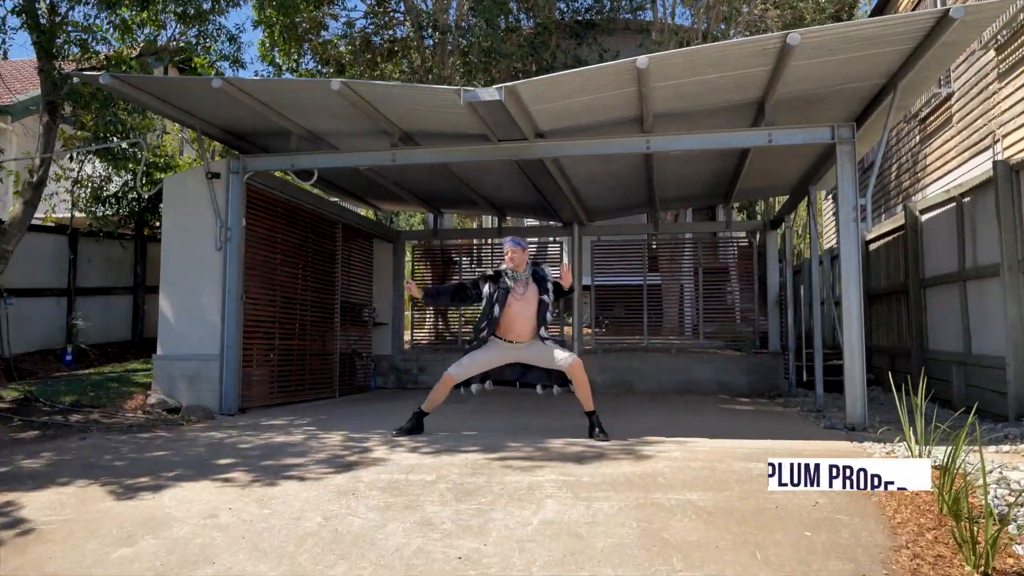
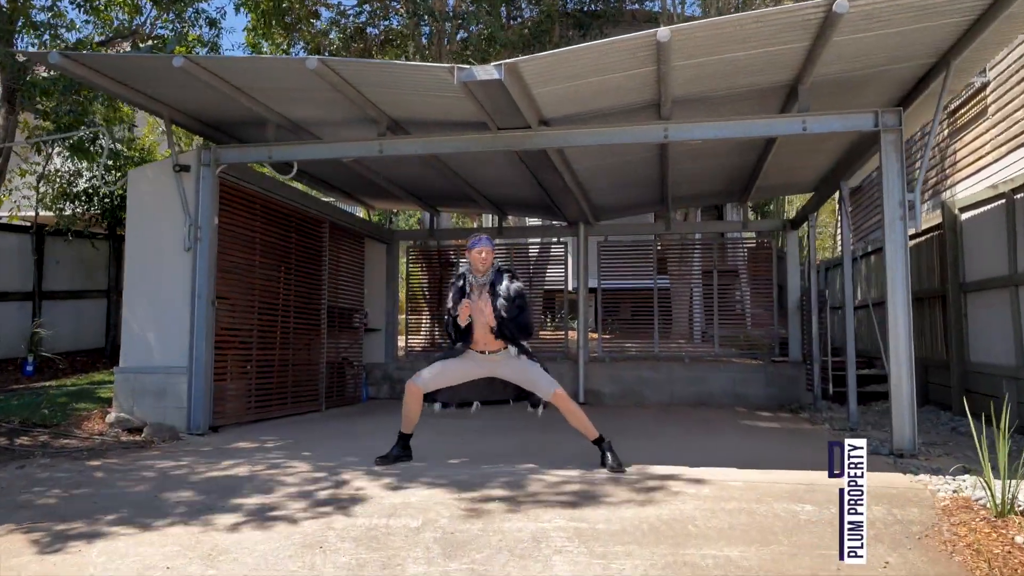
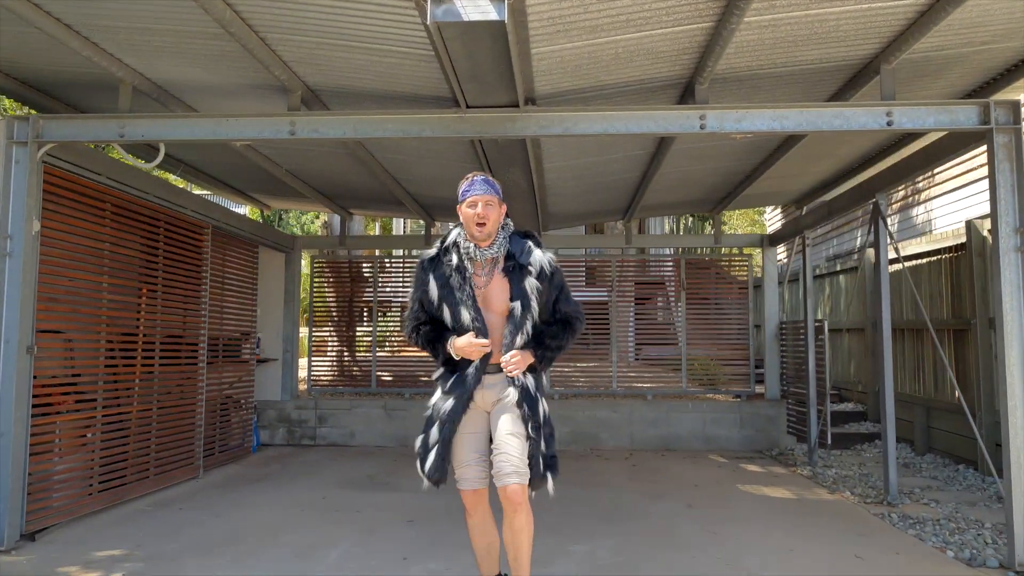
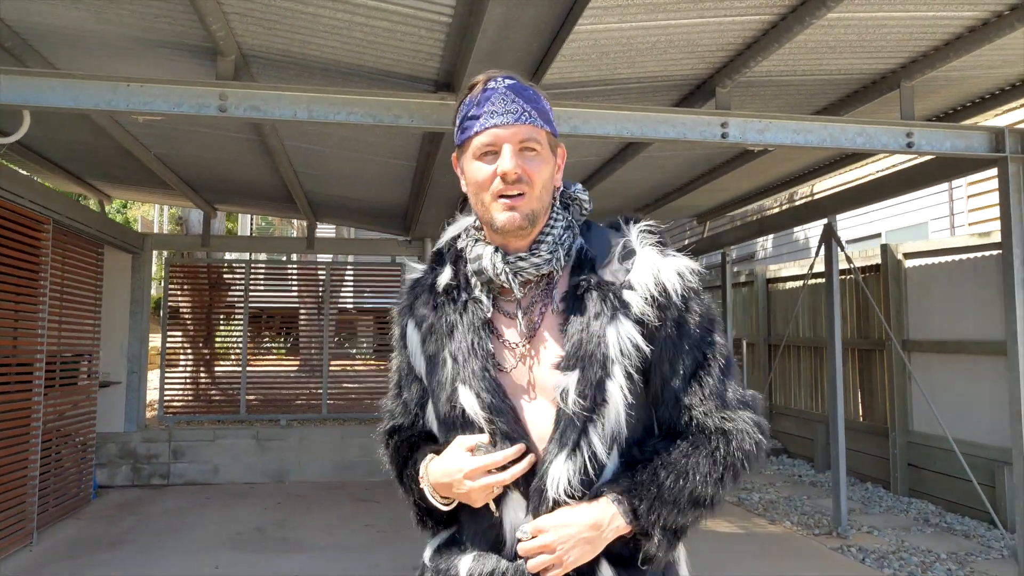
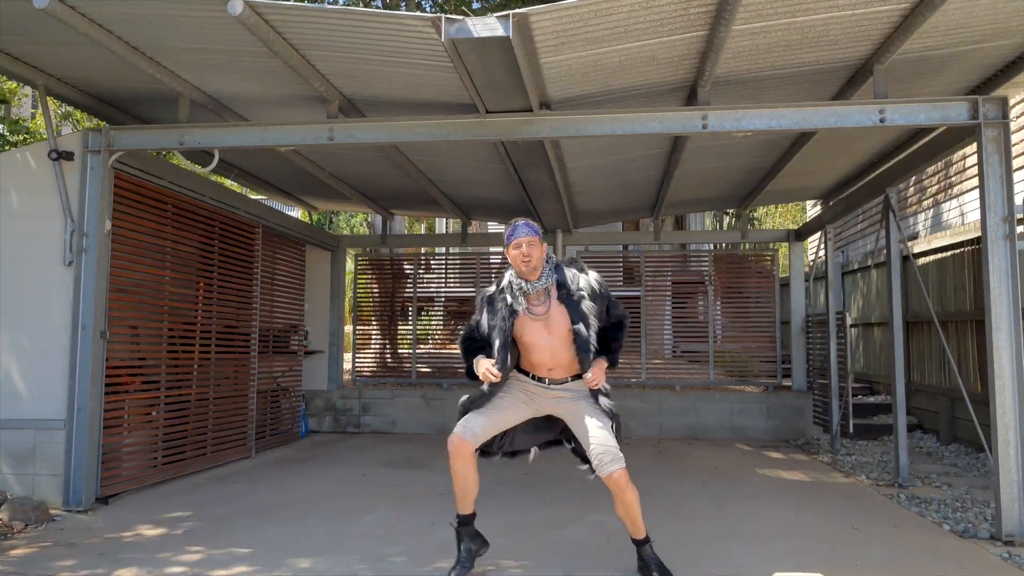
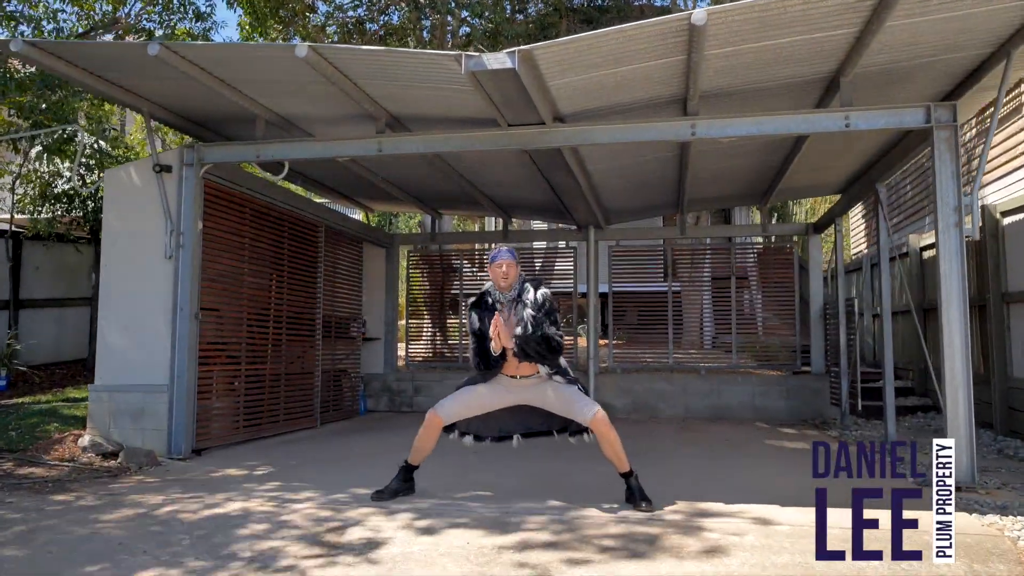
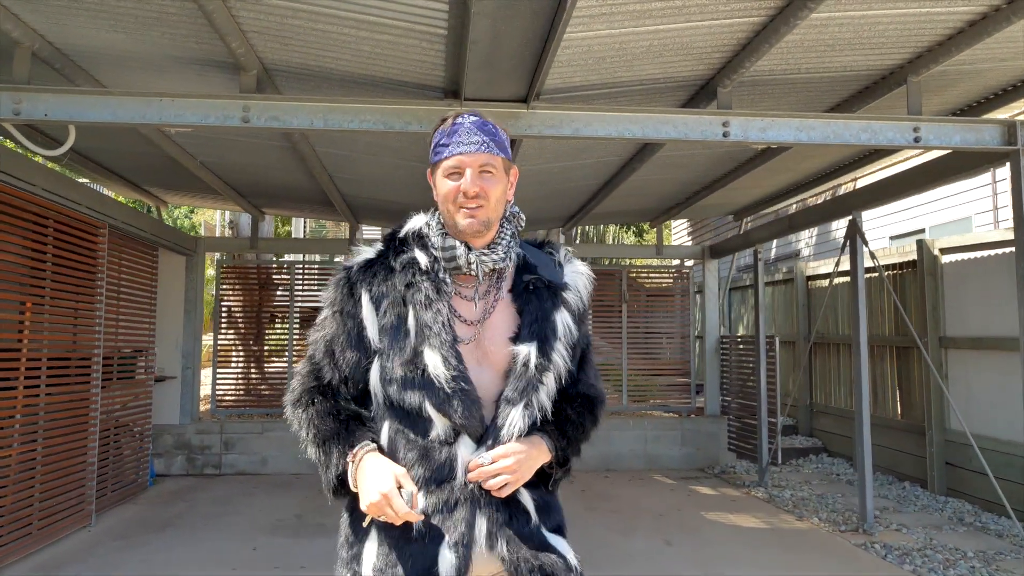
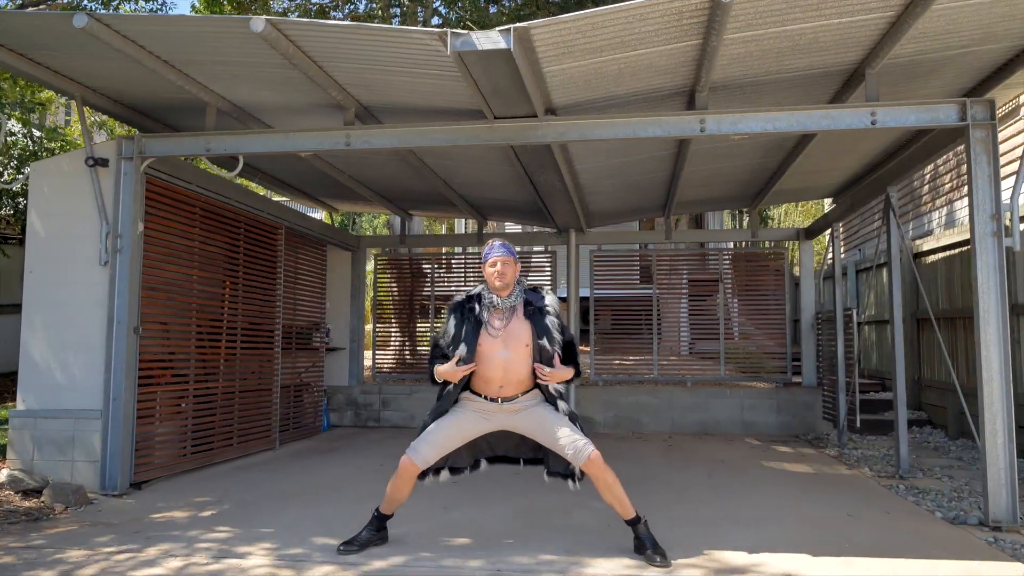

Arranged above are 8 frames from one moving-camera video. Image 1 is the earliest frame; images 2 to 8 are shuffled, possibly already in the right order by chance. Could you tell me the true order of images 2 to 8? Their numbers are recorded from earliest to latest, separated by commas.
2, 6, 8, 5, 3, 7, 4
